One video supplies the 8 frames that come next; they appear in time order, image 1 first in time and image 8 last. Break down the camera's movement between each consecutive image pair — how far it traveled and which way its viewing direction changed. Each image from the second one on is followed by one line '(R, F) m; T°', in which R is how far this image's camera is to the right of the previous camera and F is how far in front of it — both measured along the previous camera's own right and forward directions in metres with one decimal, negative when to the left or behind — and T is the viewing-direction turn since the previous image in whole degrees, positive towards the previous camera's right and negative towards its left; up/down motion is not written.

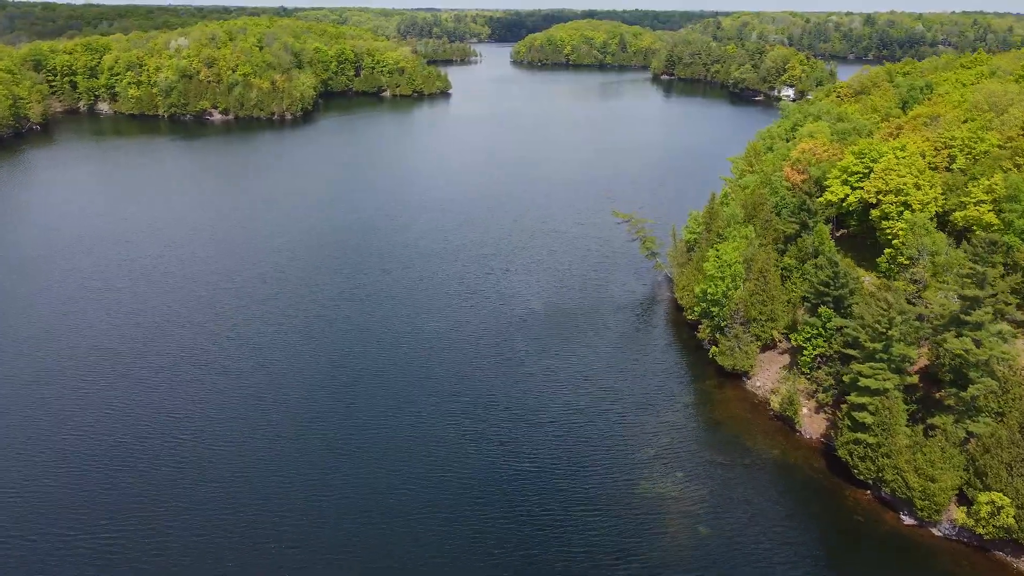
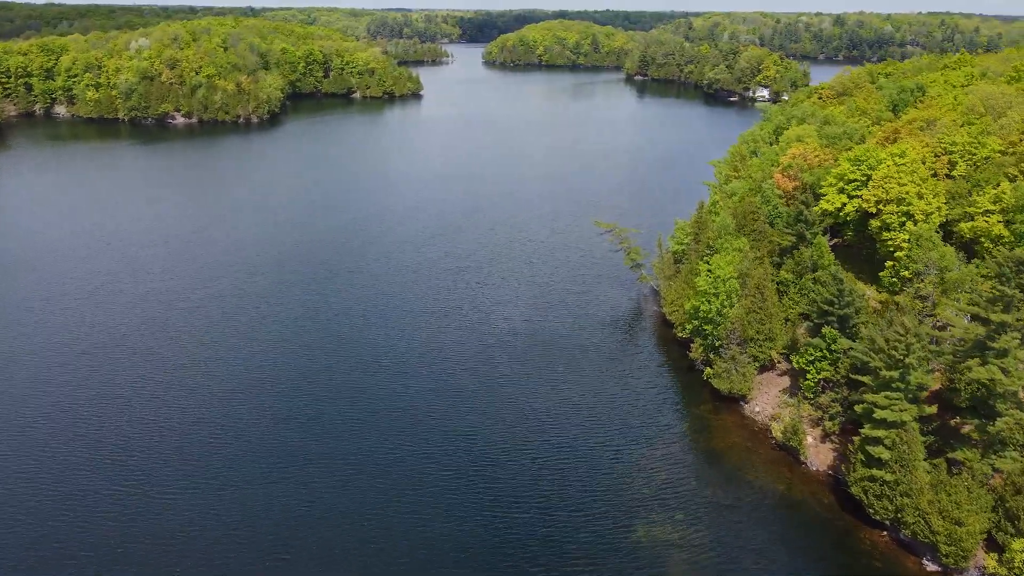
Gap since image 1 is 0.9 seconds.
(-0.3, +3.1) m; +2°
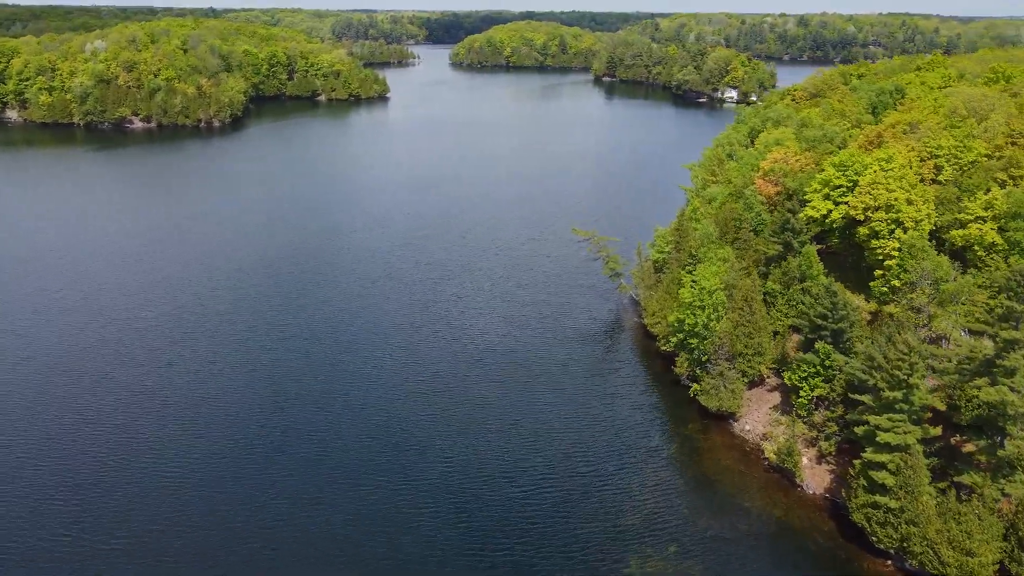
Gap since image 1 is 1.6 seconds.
(-0.3, +2.1) m; +2°
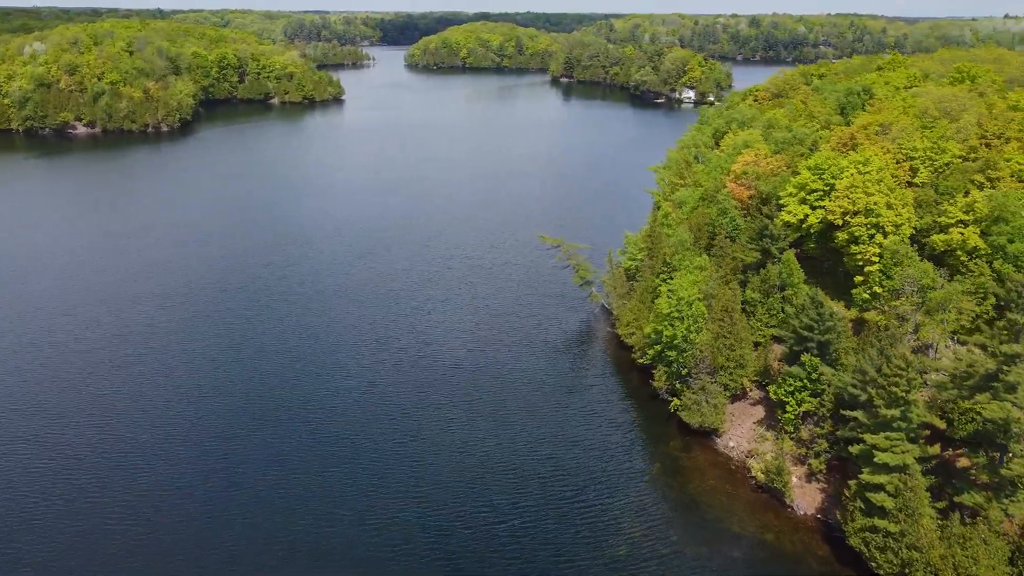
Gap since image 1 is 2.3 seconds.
(-0.5, +2.1) m; +3°
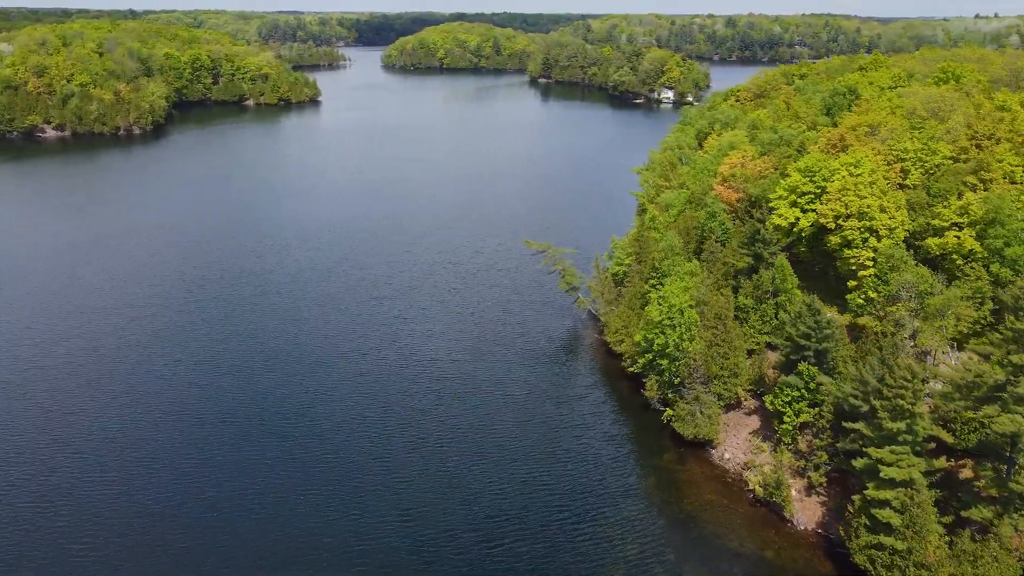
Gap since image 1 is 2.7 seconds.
(-0.4, +1.3) m; +2°
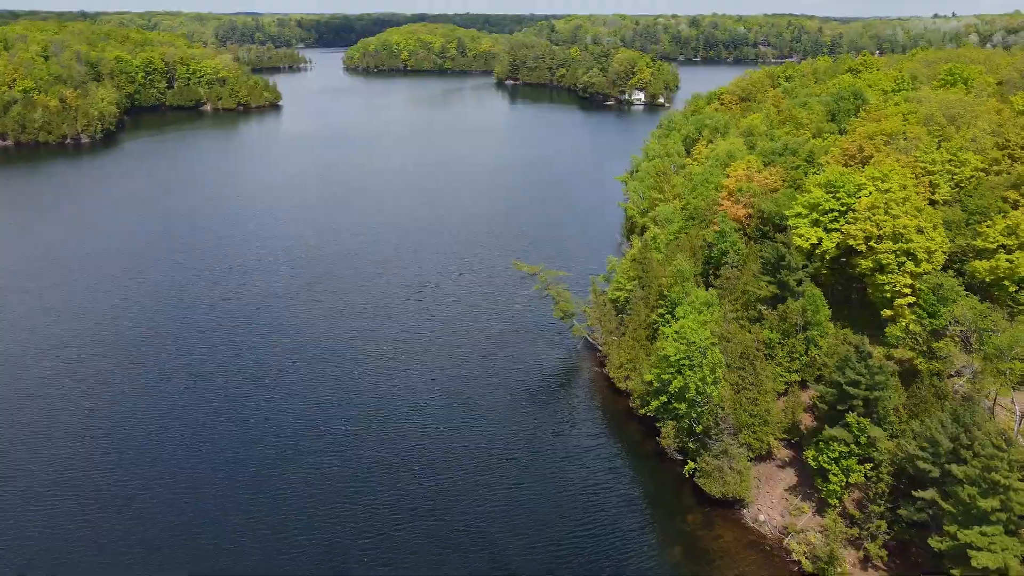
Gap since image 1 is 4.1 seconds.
(-1.3, +4.6) m; +3°
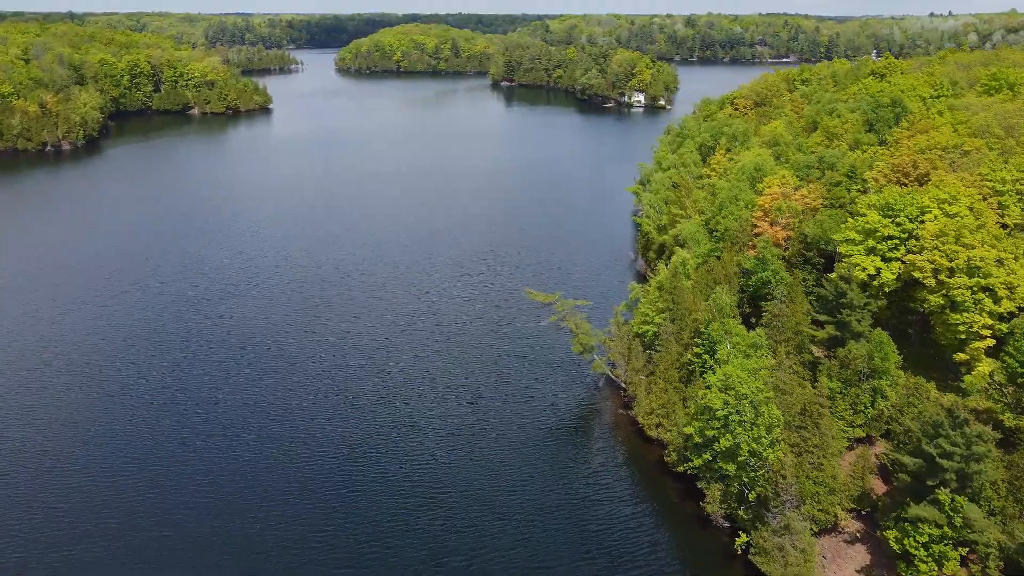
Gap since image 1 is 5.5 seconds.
(-1.1, +4.4) m; +1°
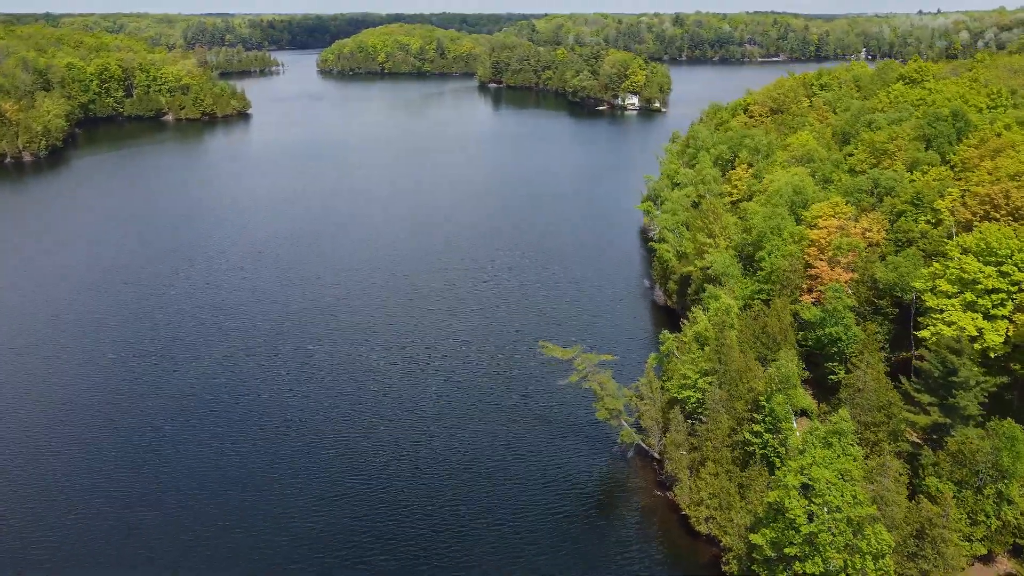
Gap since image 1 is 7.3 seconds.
(-1.1, +6.4) m; +1°
